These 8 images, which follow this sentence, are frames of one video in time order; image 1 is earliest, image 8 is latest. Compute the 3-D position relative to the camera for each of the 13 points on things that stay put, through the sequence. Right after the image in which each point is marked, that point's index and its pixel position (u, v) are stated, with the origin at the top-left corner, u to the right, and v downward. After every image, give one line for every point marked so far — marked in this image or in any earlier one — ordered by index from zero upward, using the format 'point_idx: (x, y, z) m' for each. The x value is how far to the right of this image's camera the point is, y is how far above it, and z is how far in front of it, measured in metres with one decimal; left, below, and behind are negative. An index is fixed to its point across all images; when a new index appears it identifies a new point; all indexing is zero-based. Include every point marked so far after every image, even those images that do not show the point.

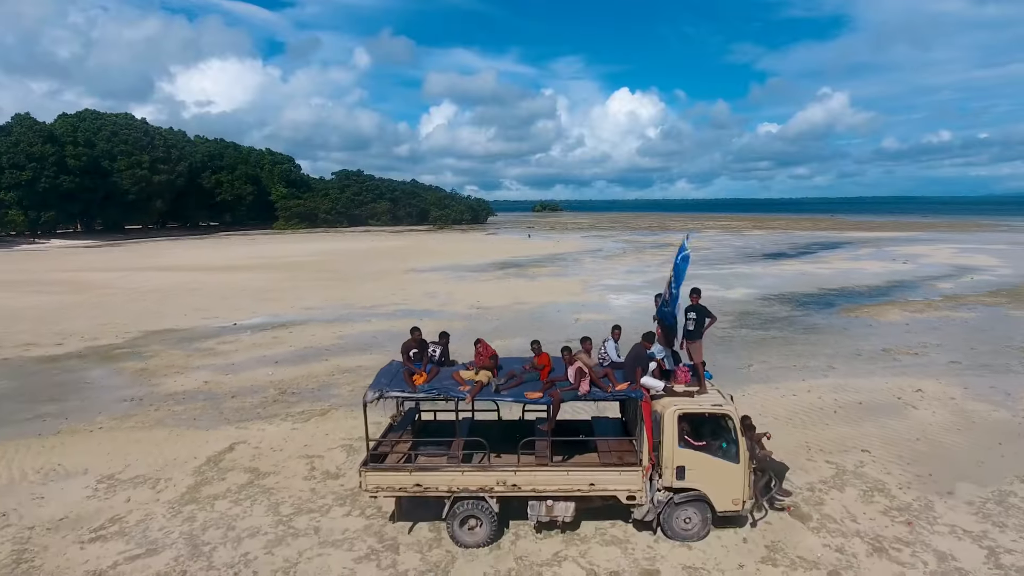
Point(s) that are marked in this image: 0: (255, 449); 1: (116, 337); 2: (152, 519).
0: (-3.4, -2.1, +9.1) m
1: (-10.2, -1.2, +17.6) m
2: (-3.7, -2.4, +7.1) m
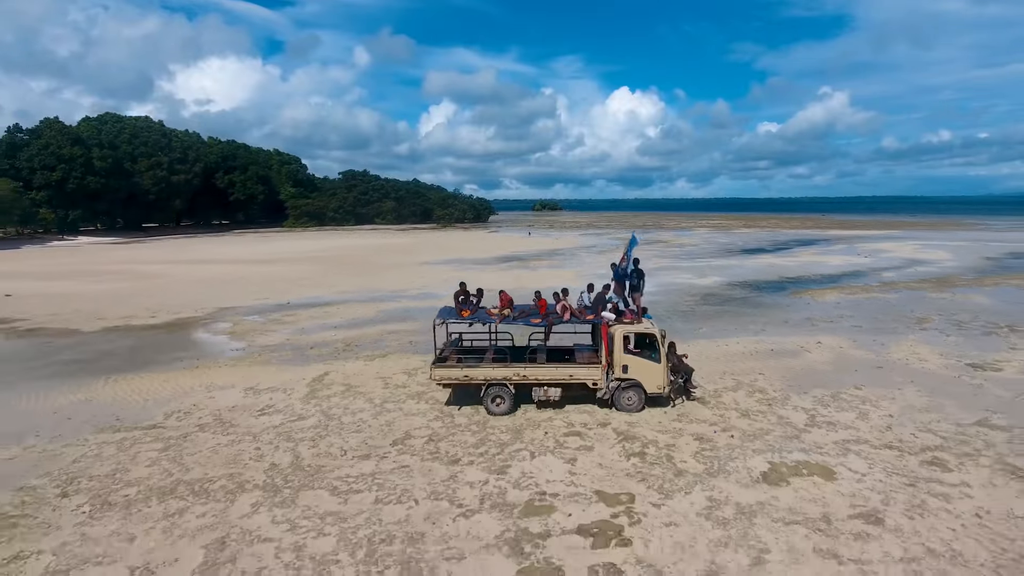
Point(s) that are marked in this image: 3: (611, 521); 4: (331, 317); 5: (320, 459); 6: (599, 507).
0: (-3.2, -1.6, +13.1) m
1: (-10.0, -0.7, +21.5) m
2: (-3.6, -1.9, +11.1) m
3: (+1.0, -2.3, +6.9) m
4: (-5.3, -0.8, +19.9) m
5: (-2.5, -2.2, +8.8) m
6: (+0.9, -2.3, +7.2) m
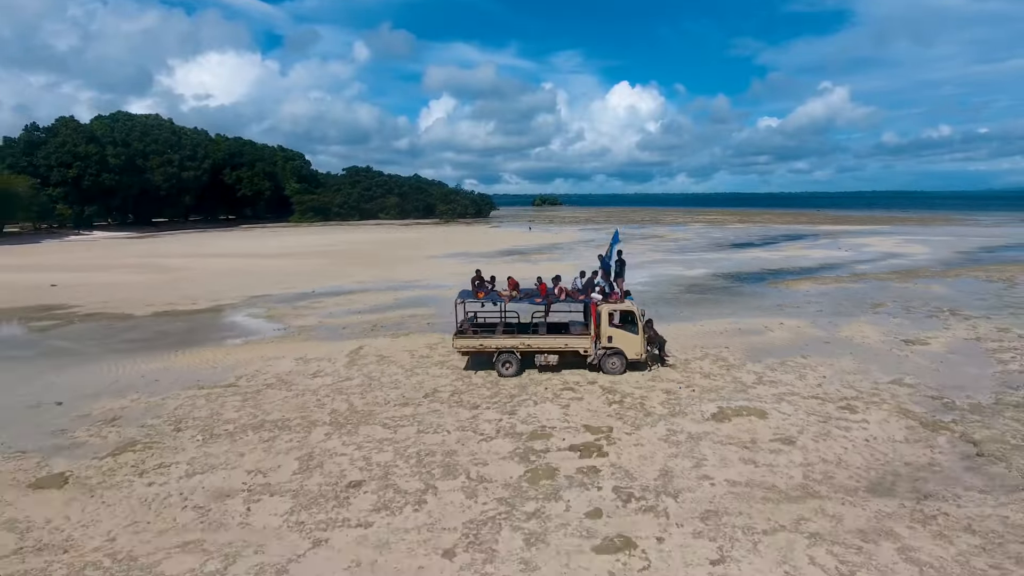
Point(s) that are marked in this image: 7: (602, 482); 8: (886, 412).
0: (-3.1, -1.3, +15.5) m
1: (-9.9, -0.4, +24.0) m
2: (-3.4, -1.6, +13.6) m
3: (+1.1, -2.1, +9.3) m
4: (-5.2, -0.5, +22.3) m
5: (-2.4, -1.9, +11.2) m
6: (+1.0, -2.1, +9.6) m
7: (+1.1, -2.3, +8.1) m
8: (+5.8, -1.9, +10.6) m
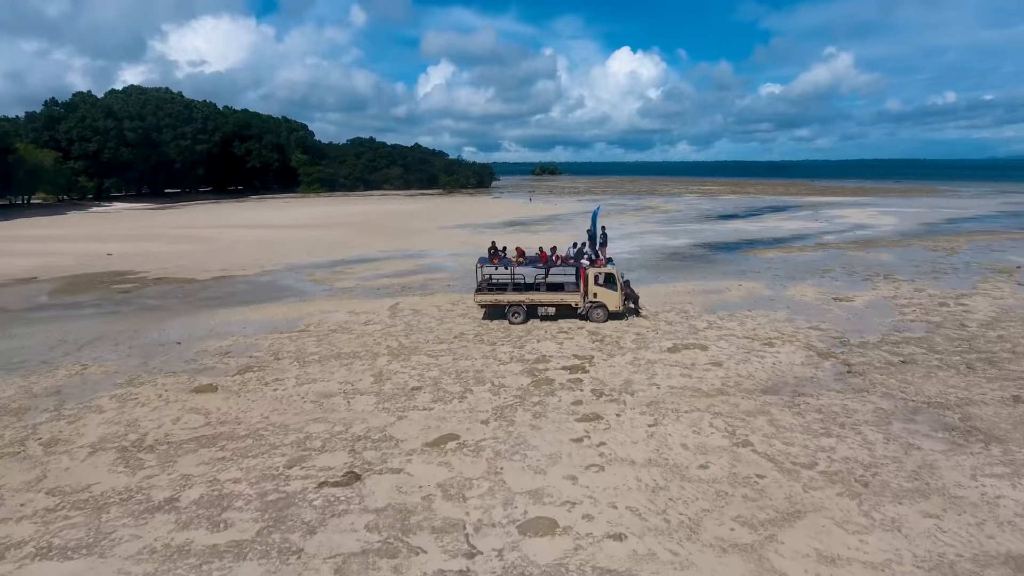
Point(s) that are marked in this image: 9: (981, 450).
0: (-2.9, -0.4, +19.3) m
1: (-9.7, +0.9, +27.7) m
2: (-3.2, -0.8, +17.4) m
3: (+1.3, -1.5, +13.1) m
4: (-5.0, +0.7, +26.1) m
5: (-2.2, -1.2, +15.0) m
6: (+1.2, -1.4, +13.5) m
7: (+1.2, -1.7, +11.9) m
8: (+6.0, -1.2, +14.4) m
9: (+6.5, -2.2, +9.3) m
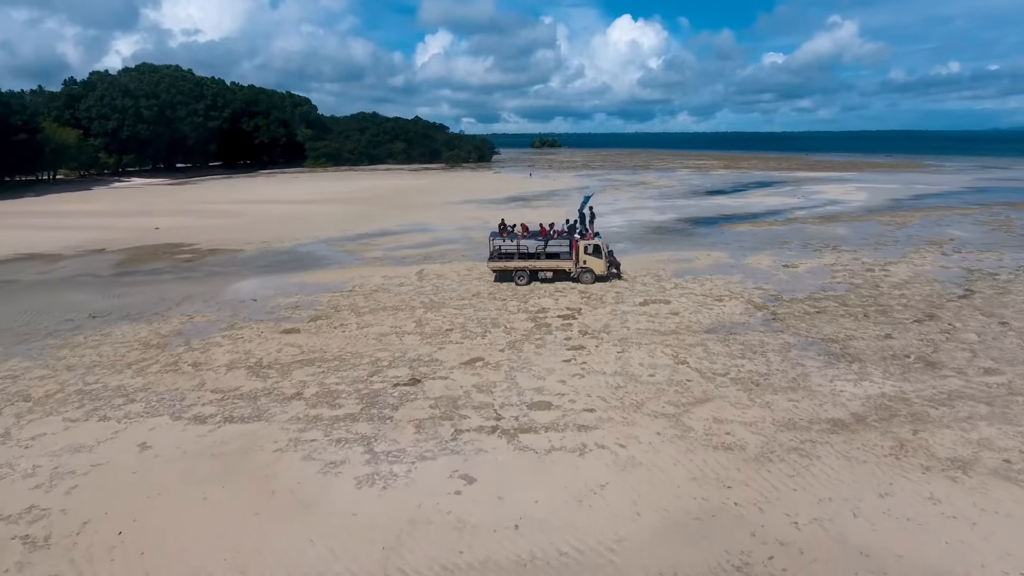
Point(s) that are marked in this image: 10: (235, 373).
0: (-2.8, +0.7, +23.4) m
1: (-9.6, +2.3, +31.7) m
2: (-3.1, +0.2, +21.5) m
3: (+1.5, -0.6, +17.3) m
4: (-4.8, +2.1, +30.1) m
5: (-2.0, -0.3, +19.1) m
6: (+1.4, -0.6, +17.6) m
7: (+1.4, -0.9, +16.1) m
8: (+6.2, -0.3, +18.5) m
9: (+6.6, -1.5, +13.4) m
10: (-5.6, -1.7, +13.6) m
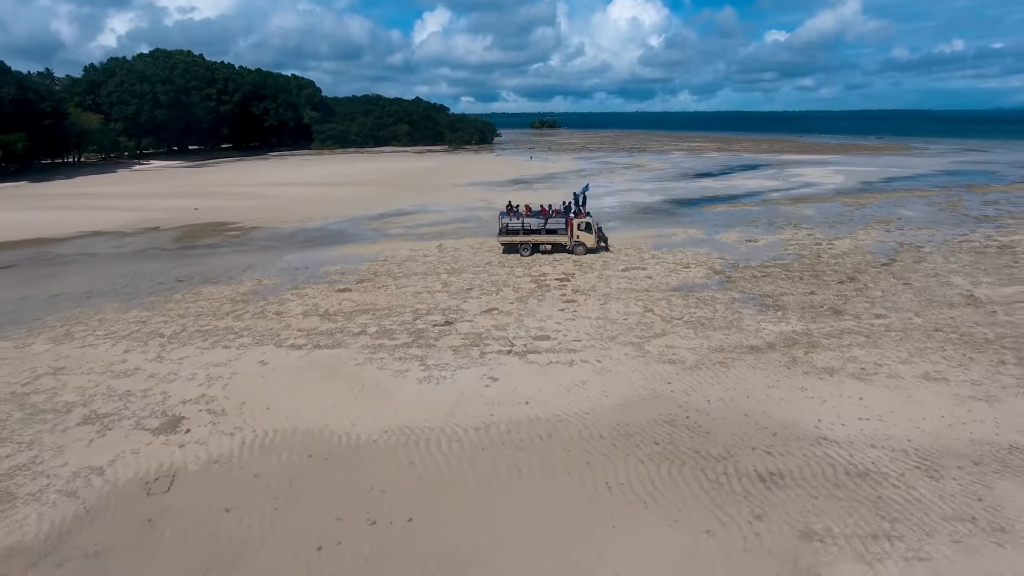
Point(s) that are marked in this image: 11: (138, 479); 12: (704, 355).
0: (-2.6, +1.8, +27.7) m
1: (-9.4, +3.7, +35.9) m
2: (-2.9, +1.3, +25.7) m
3: (+1.7, +0.4, +21.6) m
4: (-4.6, +3.4, +34.3) m
5: (-1.8, +0.7, +23.4) m
6: (+1.6, +0.4, +21.9) m
7: (+1.6, 0.0, +20.4) m
8: (+6.4, +0.7, +22.8) m
9: (+6.9, -0.6, +17.8) m
10: (-5.4, -0.8, +17.9) m
11: (-5.6, -2.9, +10.2) m
12: (+4.2, -1.4, +14.7) m
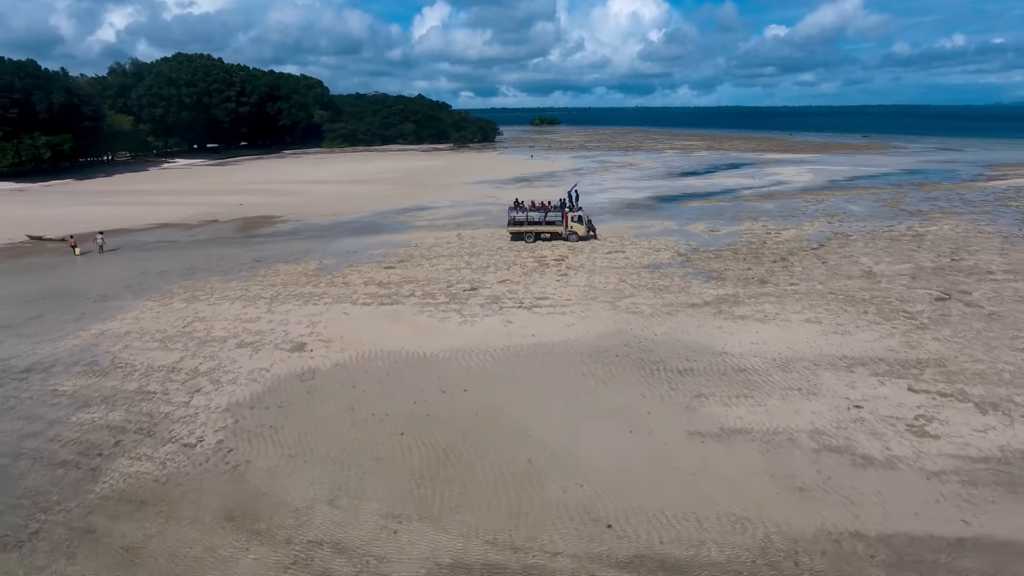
0: (-2.3, +2.8, +33.7) m
1: (-9.1, +4.7, +42.0) m
2: (-2.6, +2.2, +31.8) m
3: (+2.0, +1.2, +27.7) m
4: (-4.3, +4.4, +40.4) m
5: (-1.5, +1.6, +29.5) m
6: (+1.9, +1.3, +28.0) m
7: (+1.9, +0.9, +26.4) m
8: (+6.7, +1.6, +28.9) m
9: (+7.2, +0.2, +23.9) m
10: (-5.1, +0.1, +24.0) m
11: (-5.3, -2.1, +16.3) m
12: (+4.5, -0.6, +20.7) m
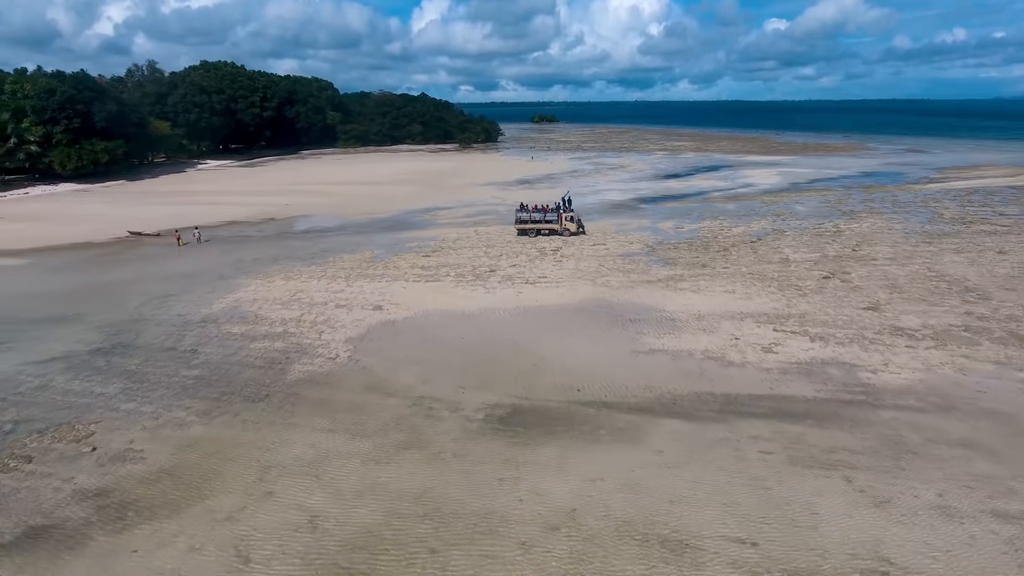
0: (-1.9, +3.7, +42.4) m
1: (-8.7, +5.7, +50.6) m
2: (-2.2, +3.1, +40.5) m
3: (+2.4, +2.1, +36.3) m
4: (-4.0, +5.4, +49.0) m
5: (-1.1, +2.5, +38.2) m
6: (+2.3, +2.2, +36.6) m
7: (+2.3, +1.8, +35.1) m
8: (+7.1, +2.5, +37.5) m
9: (+7.6, +1.1, +32.5) m
10: (-4.7, +0.9, +32.7) m
11: (-4.9, -1.3, +25.0) m
12: (+4.9, +0.2, +29.4) m
